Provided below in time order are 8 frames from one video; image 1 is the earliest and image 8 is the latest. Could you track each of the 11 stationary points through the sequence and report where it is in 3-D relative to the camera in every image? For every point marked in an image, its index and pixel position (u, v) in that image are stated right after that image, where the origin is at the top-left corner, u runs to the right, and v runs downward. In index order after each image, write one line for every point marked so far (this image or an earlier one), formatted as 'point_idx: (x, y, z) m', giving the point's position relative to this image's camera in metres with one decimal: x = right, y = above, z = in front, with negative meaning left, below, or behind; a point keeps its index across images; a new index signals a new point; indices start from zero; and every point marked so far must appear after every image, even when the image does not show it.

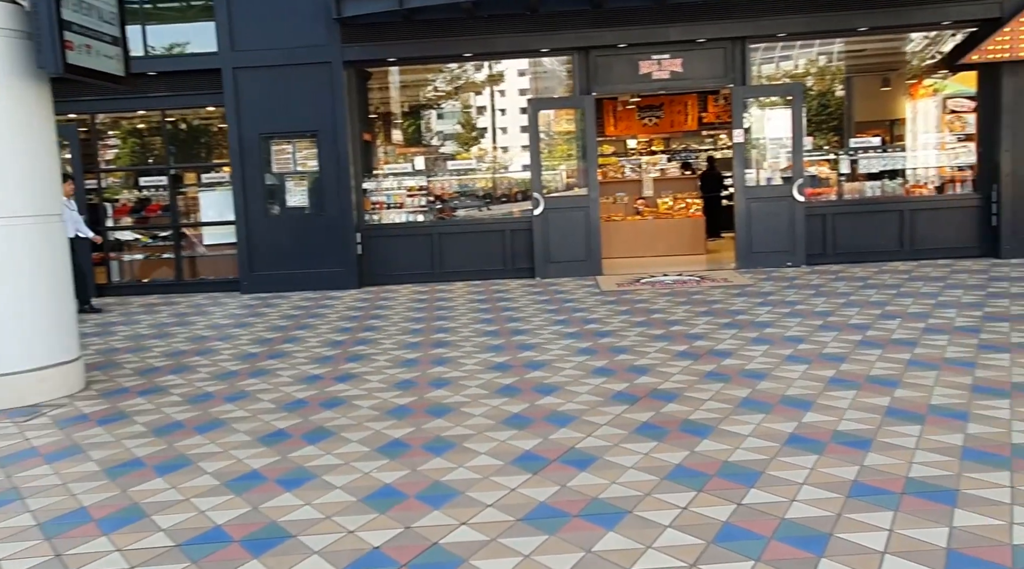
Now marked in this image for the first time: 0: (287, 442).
0: (-1.2, -0.8, +4.6) m
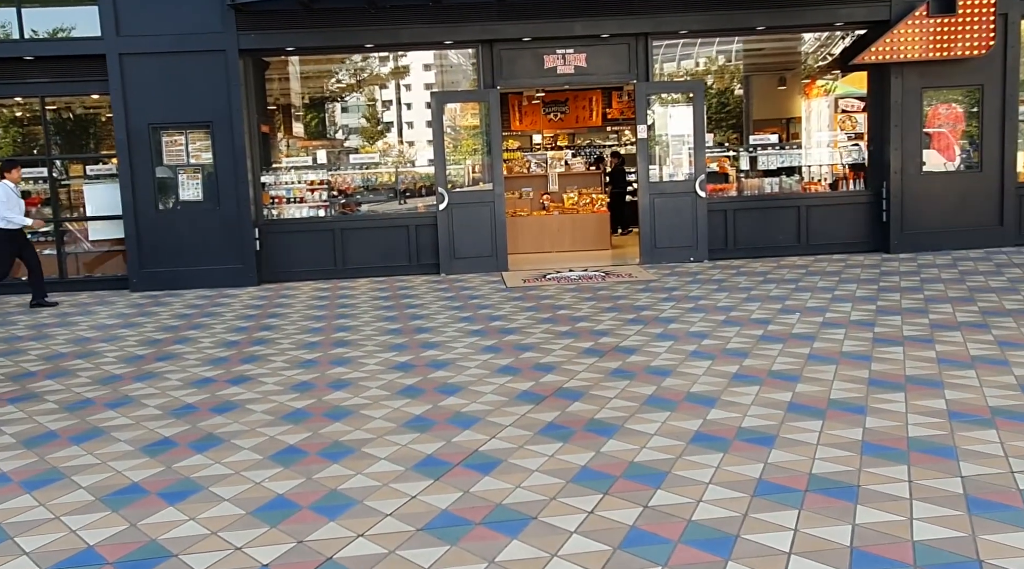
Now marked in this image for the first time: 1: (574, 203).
0: (-1.7, -0.8, +4.3) m
1: (+1.0, +1.1, +12.4) m
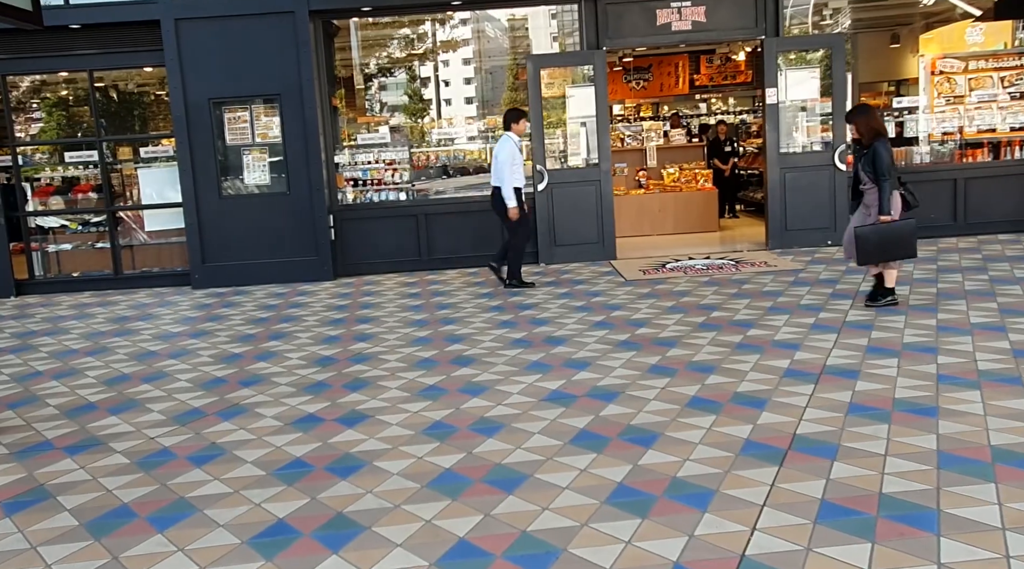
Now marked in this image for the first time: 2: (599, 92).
0: (-0.8, -0.8, +3.7) m
1: (+2.2, +1.4, +11.7) m
2: (+0.9, +2.0, +9.2) m
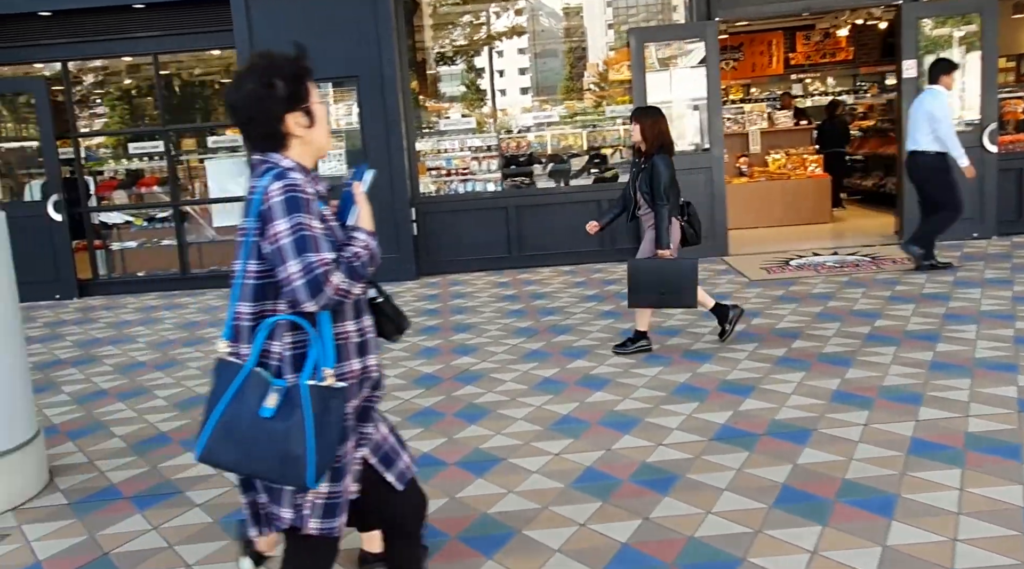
0: (-0.2, -0.9, +2.9) m
1: (+3.2, +1.4, +10.6) m
2: (+1.8, +2.0, +8.2) m
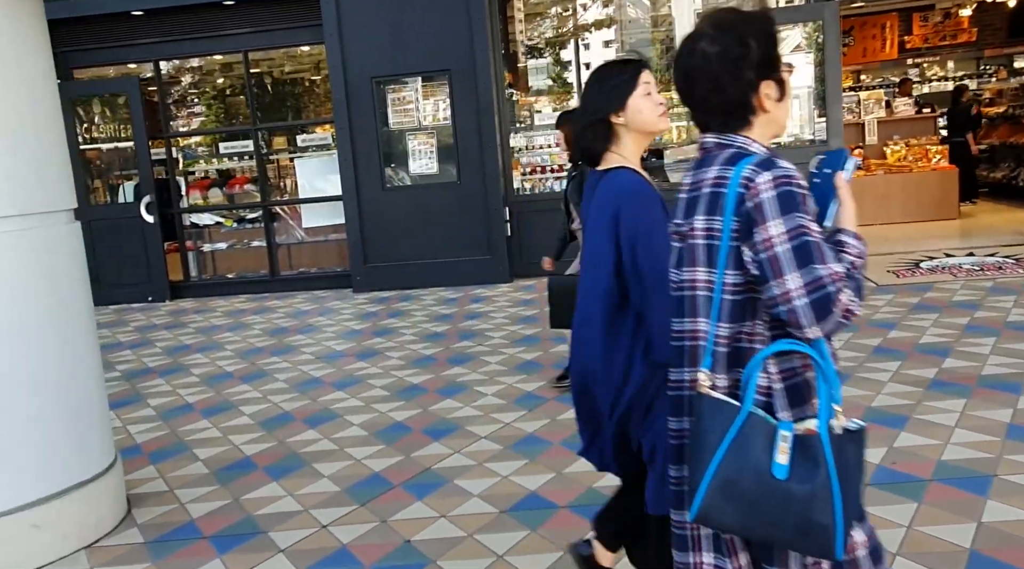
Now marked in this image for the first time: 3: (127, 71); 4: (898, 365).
0: (+0.1, -0.9, +2.4) m
1: (+4.3, +1.4, +9.8) m
2: (+2.7, +1.9, +7.5) m
3: (-3.9, +2.1, +8.8) m
4: (+2.0, -0.4, +4.5) m
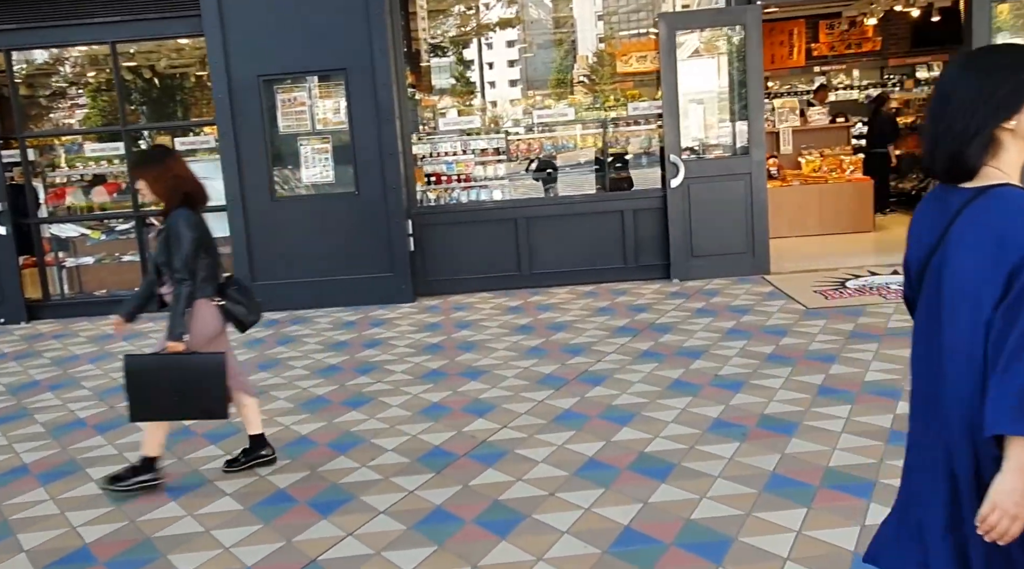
0: (-0.1, -1.1, +1.8) m
1: (+3.3, +1.3, +9.6) m
2: (+1.9, +1.8, +7.1) m
3: (-4.7, +1.9, +7.7) m
4: (+1.5, -0.6, +4.1) m
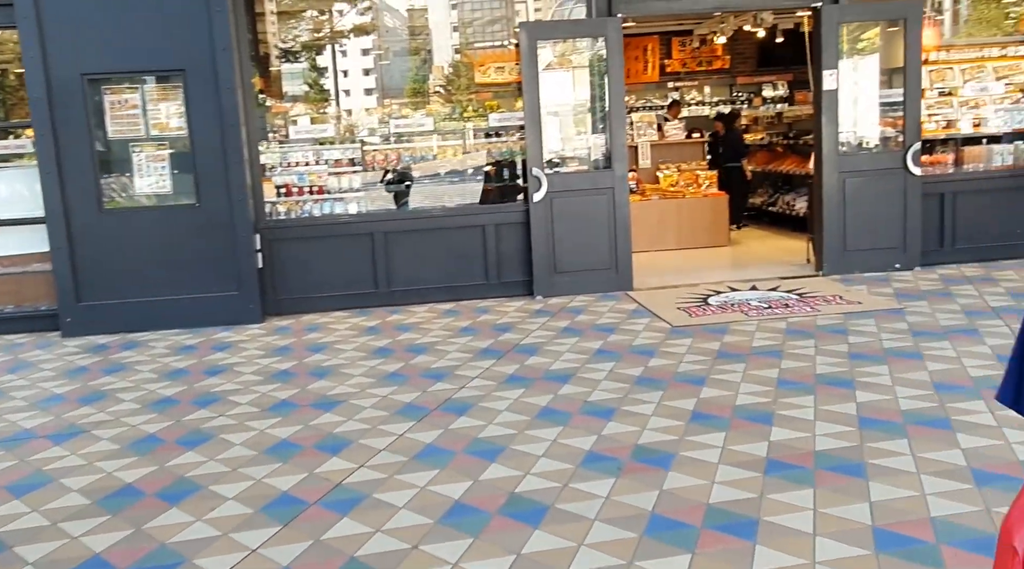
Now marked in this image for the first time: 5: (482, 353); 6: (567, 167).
0: (-0.3, -1.2, +1.4) m
1: (+1.8, +1.1, +9.6) m
2: (+0.8, +1.7, +7.1) m
3: (-5.9, +1.8, +6.6) m
4: (+0.9, -0.7, +4.0) m
5: (-0.2, -0.4, +5.6) m
6: (+0.5, +1.0, +7.2) m
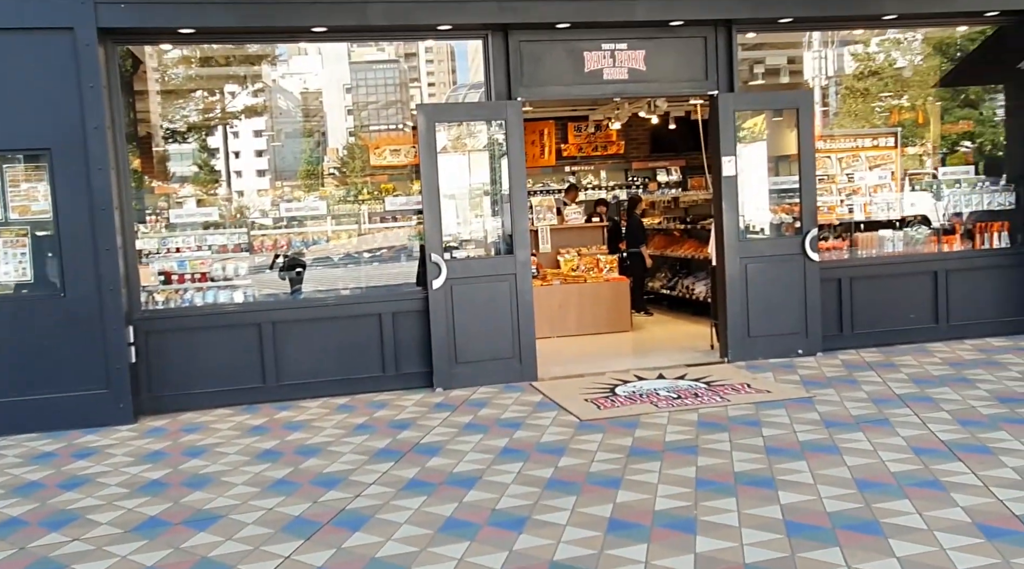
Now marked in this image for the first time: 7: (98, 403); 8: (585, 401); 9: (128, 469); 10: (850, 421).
0: (-0.4, -1.4, +1.0) m
1: (+0.7, +0.2, +9.5) m
2: (0.0, +1.0, +6.9) m
3: (-6.6, +1.1, +5.6) m
4: (+0.5, -1.1, +3.7) m
5: (-0.8, -1.0, +5.2) m
6: (-0.3, +0.3, +6.9) m
7: (-2.9, -0.8, +6.2) m
8: (+0.5, -0.8, +6.1) m
9: (-2.3, -1.1, +5.2) m
10: (+2.0, -0.8, +5.4) m
